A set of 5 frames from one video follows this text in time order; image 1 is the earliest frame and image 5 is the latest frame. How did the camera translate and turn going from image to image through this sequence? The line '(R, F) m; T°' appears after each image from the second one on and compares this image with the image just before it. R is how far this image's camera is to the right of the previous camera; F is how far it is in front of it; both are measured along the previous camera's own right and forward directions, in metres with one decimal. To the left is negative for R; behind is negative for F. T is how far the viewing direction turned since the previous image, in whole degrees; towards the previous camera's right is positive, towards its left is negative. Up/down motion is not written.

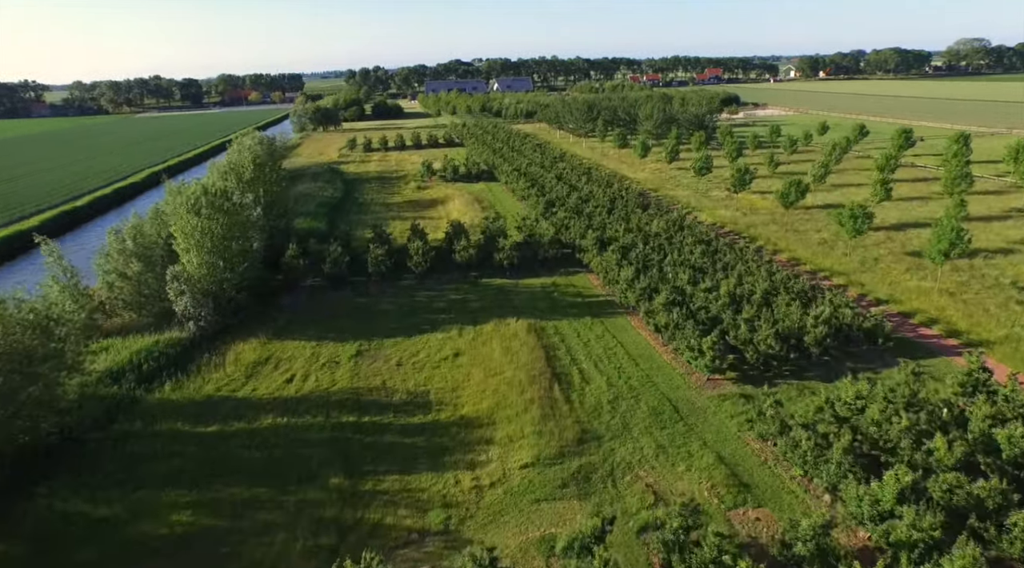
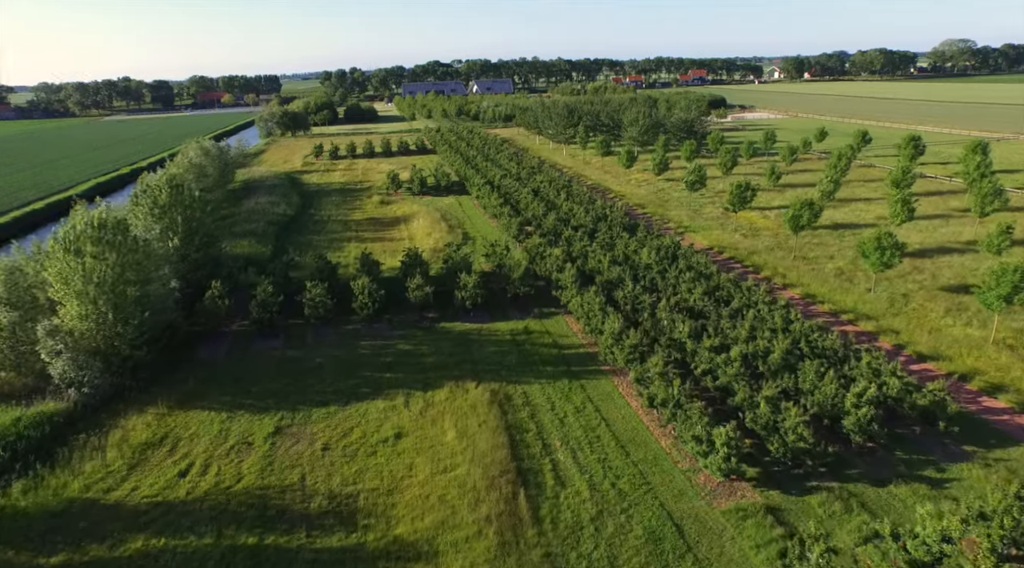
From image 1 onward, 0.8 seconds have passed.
(+0.9, +6.5) m; +1°
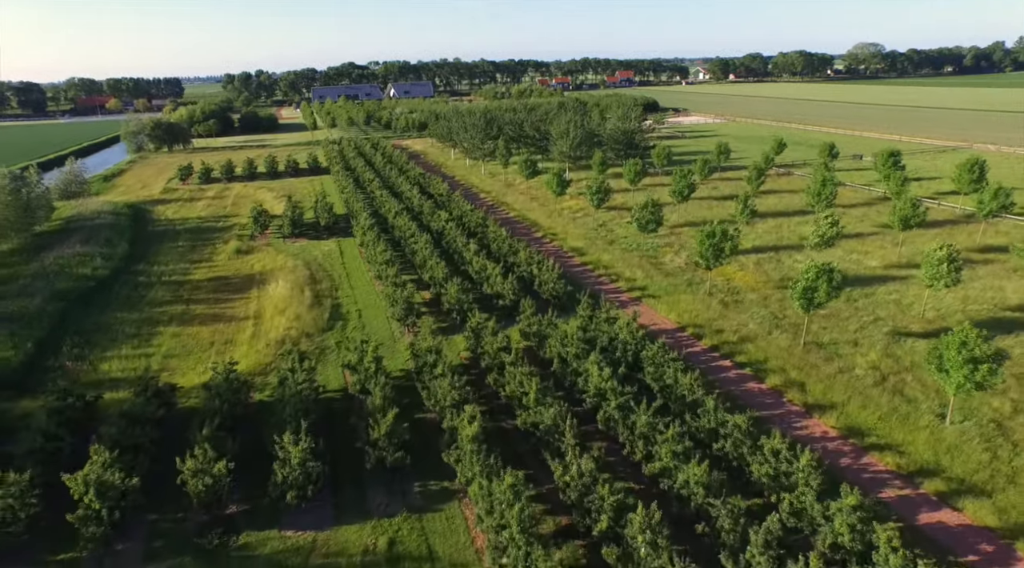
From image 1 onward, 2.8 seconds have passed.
(+1.9, +14.4) m; +5°
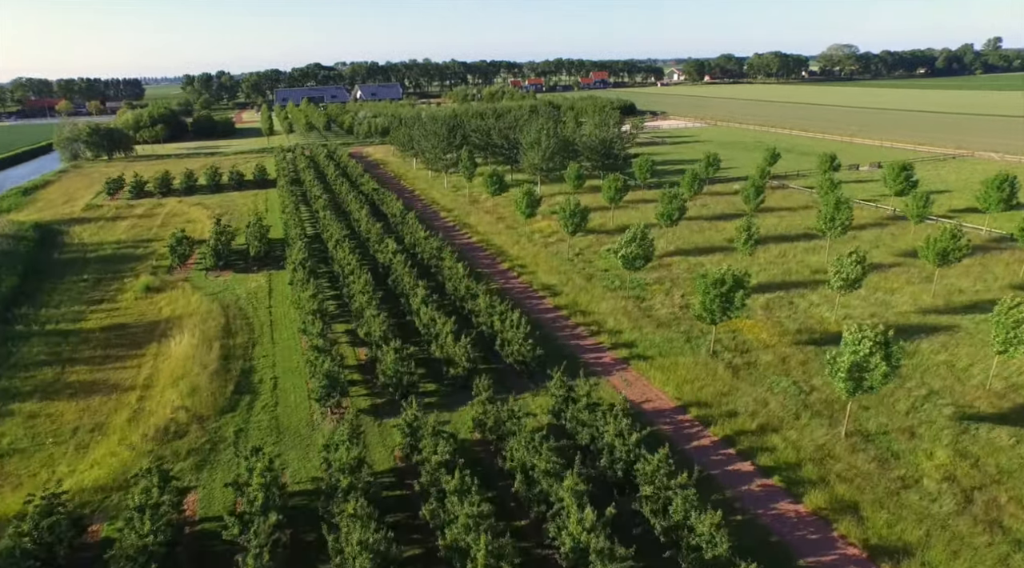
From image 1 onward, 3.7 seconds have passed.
(+0.7, +7.3) m; +2°
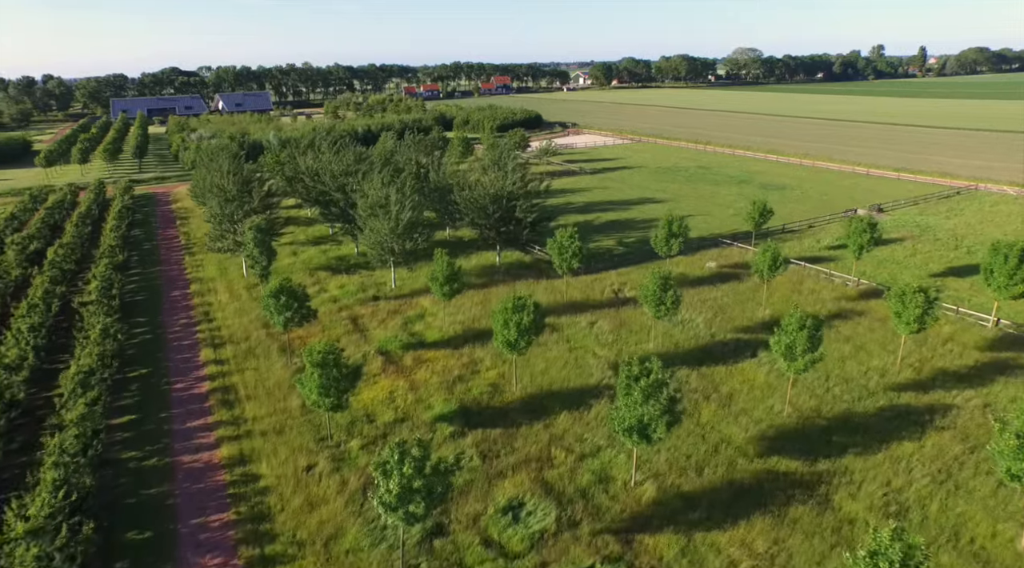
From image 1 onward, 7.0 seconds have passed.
(+3.5, +25.4) m; +6°
